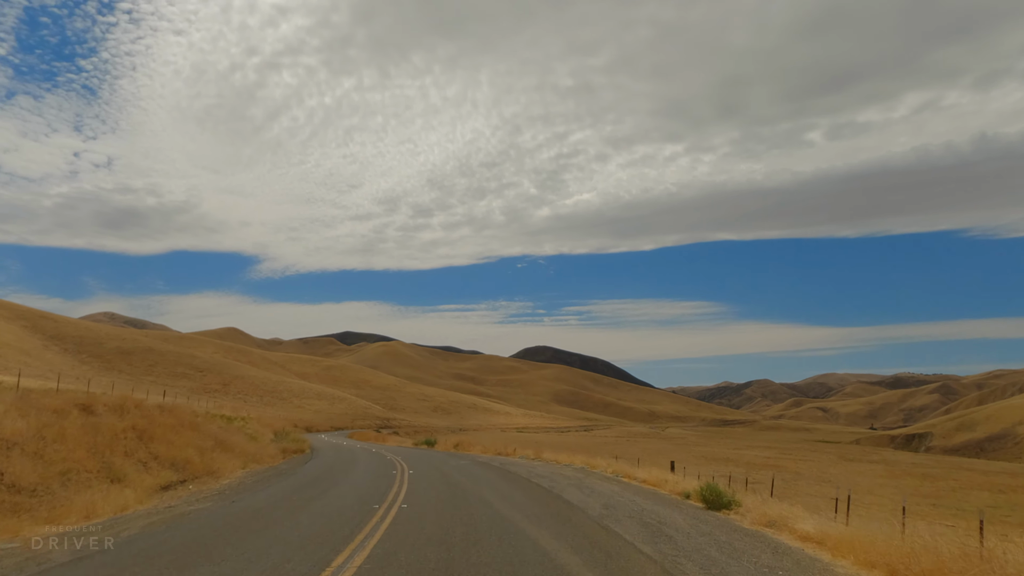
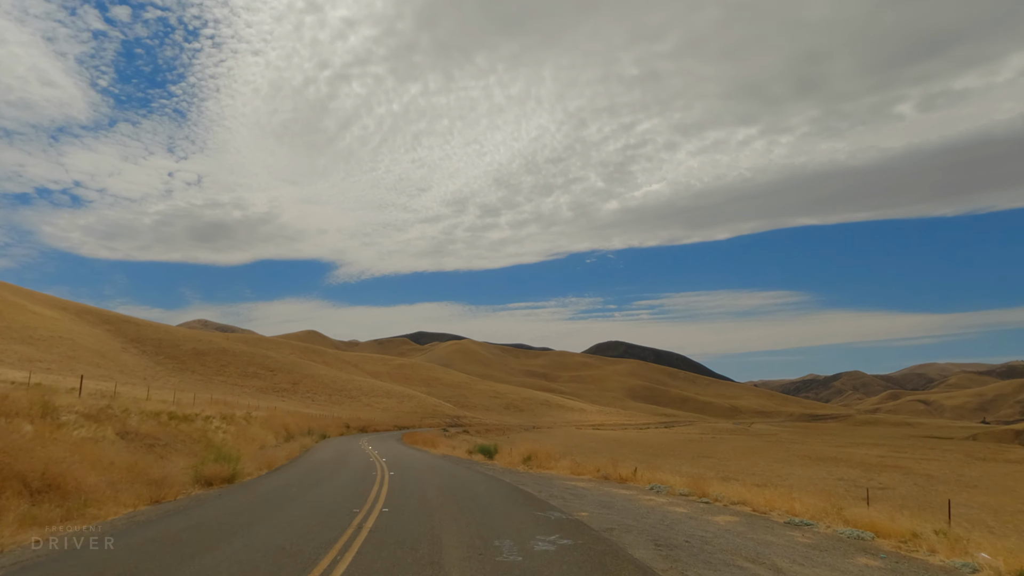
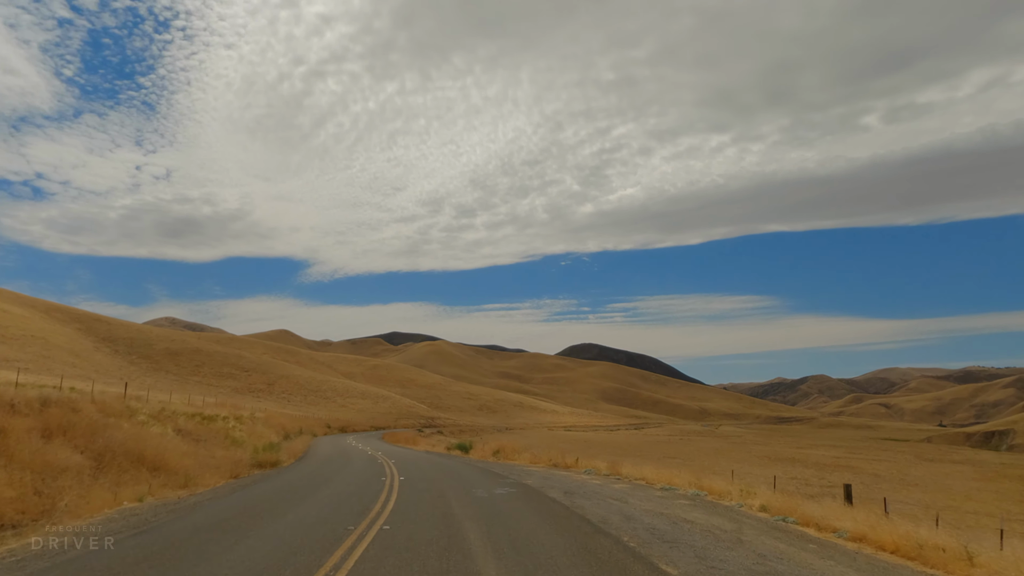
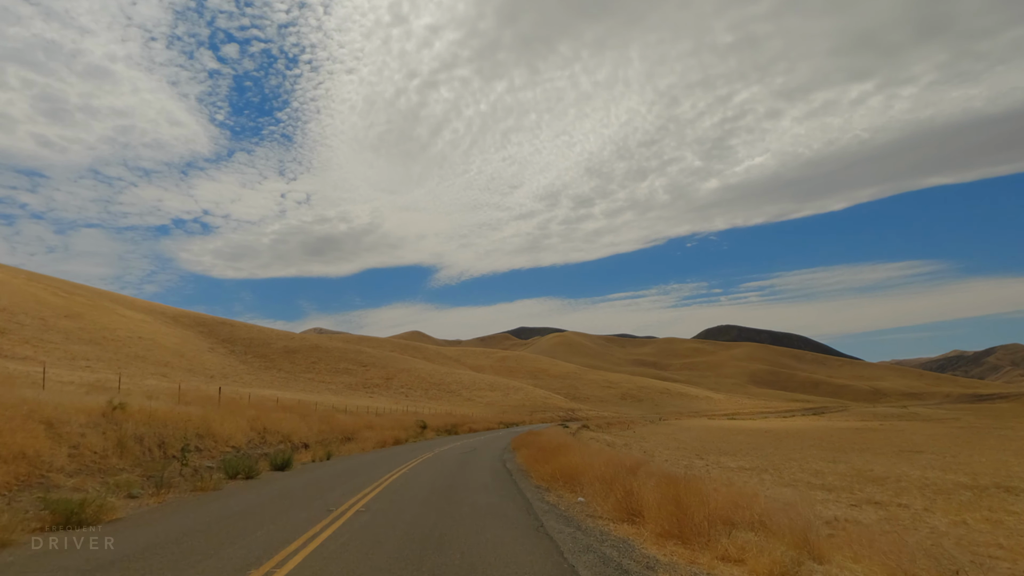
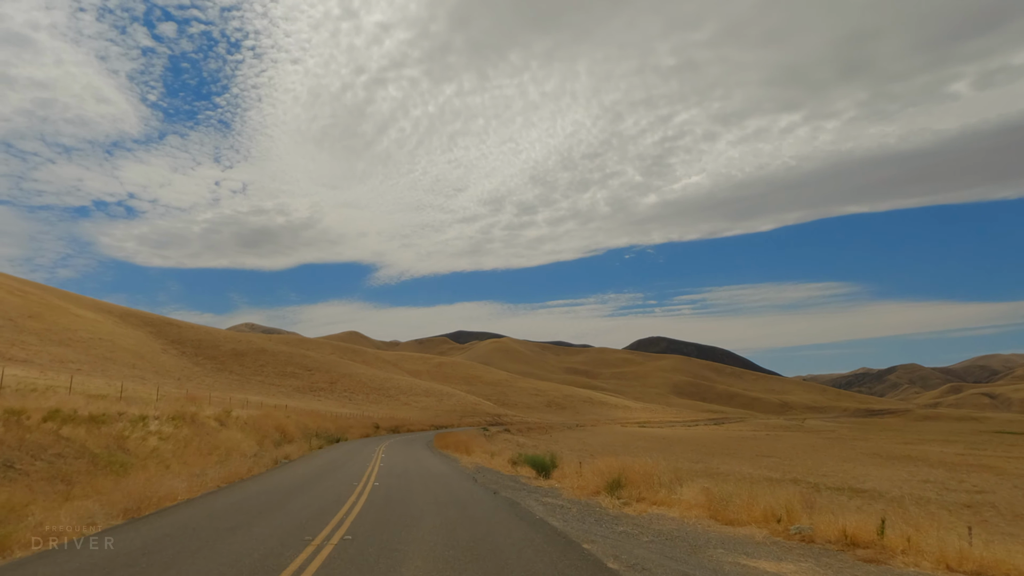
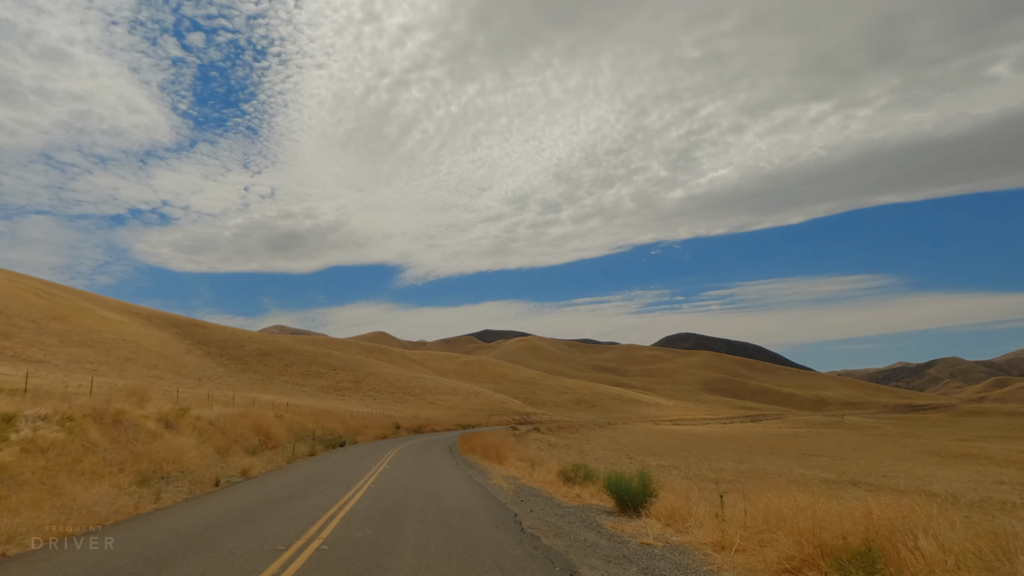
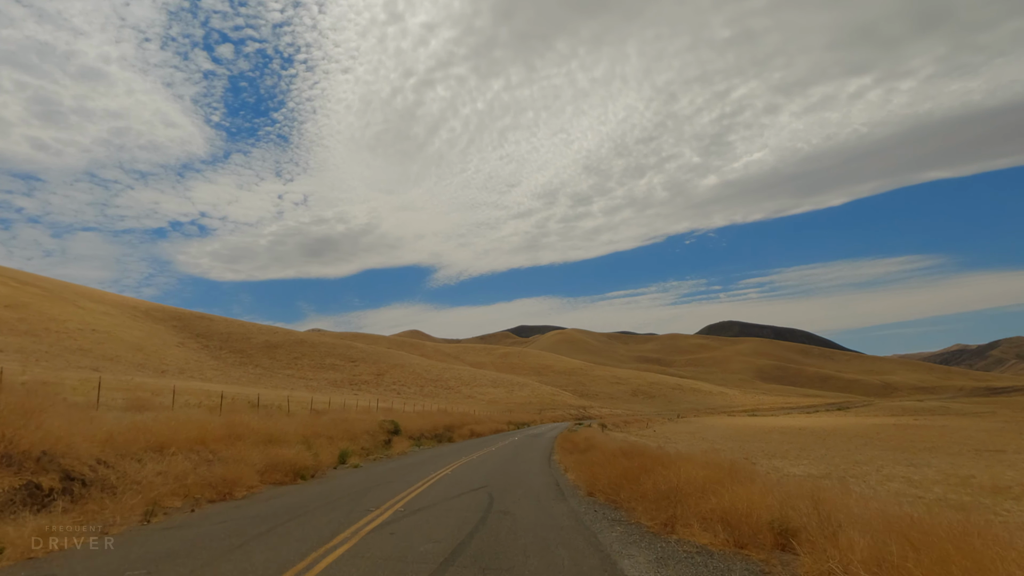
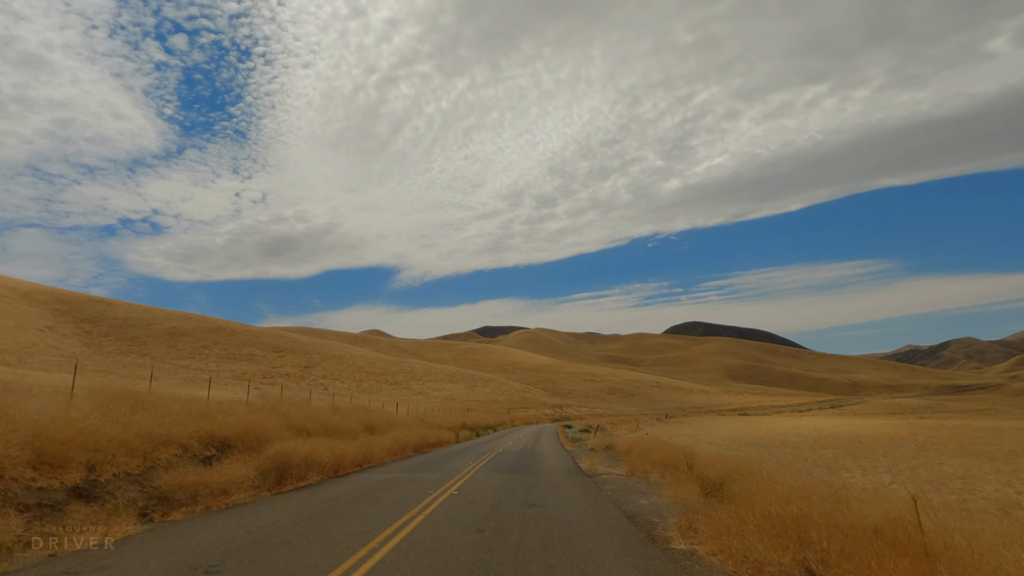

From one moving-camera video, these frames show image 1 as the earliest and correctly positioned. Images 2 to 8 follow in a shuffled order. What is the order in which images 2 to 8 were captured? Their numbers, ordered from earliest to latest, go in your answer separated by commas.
3, 2, 5, 6, 4, 7, 8
